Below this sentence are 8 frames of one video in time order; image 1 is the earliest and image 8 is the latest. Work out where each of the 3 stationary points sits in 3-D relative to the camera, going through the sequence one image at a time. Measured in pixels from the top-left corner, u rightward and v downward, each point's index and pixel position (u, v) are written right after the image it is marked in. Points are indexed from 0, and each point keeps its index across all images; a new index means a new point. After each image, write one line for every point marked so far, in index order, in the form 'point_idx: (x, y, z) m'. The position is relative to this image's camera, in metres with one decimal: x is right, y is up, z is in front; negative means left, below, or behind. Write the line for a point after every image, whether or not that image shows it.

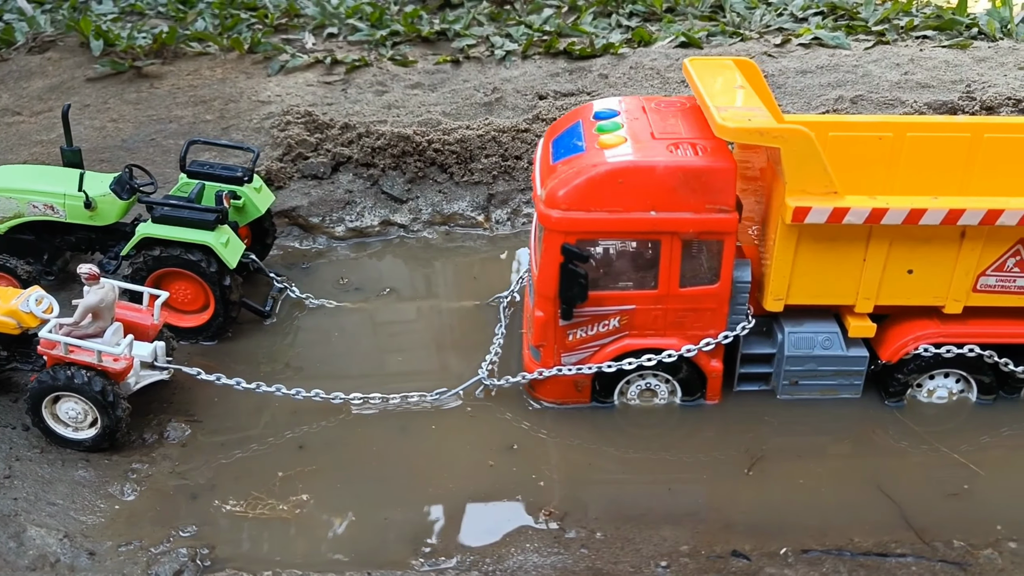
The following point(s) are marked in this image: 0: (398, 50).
0: (-1.1, +2.3, +9.0) m
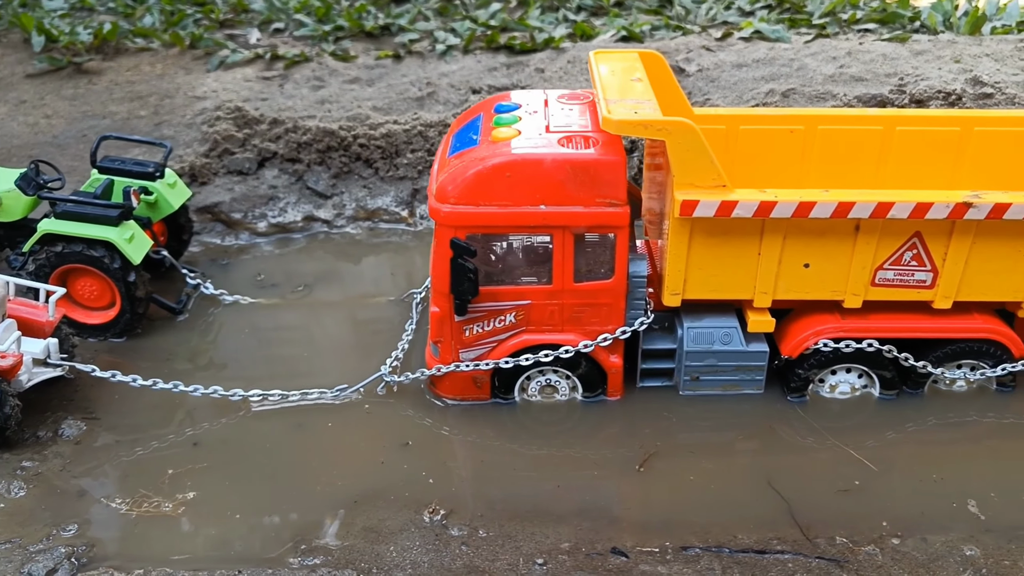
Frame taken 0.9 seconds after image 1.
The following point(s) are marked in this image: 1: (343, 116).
0: (-1.7, +2.4, +9.0) m
1: (-1.3, +1.3, +7.2) m
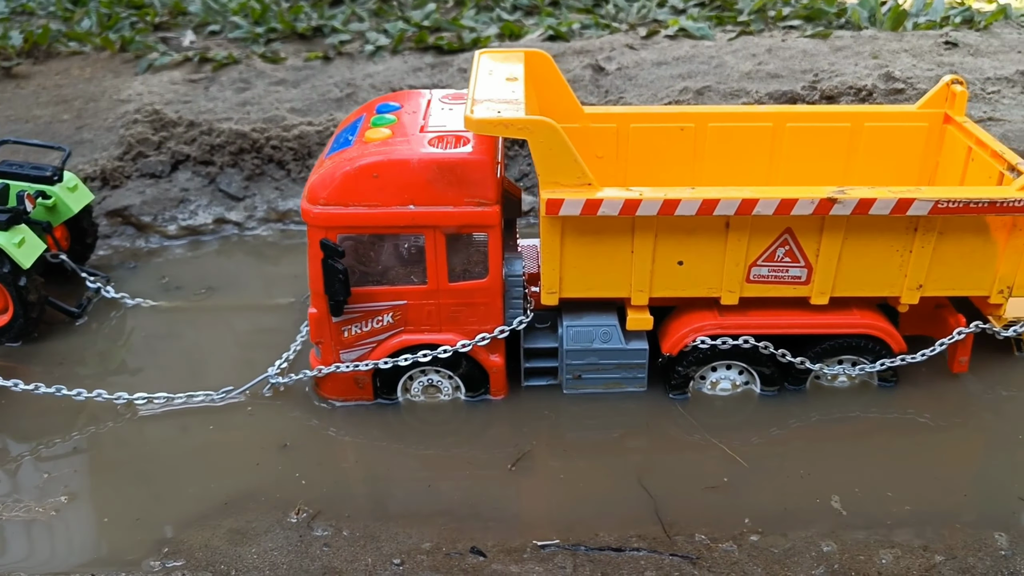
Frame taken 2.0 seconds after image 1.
0: (-2.4, +2.3, +9.0) m
1: (-2.0, +1.3, +7.2) m
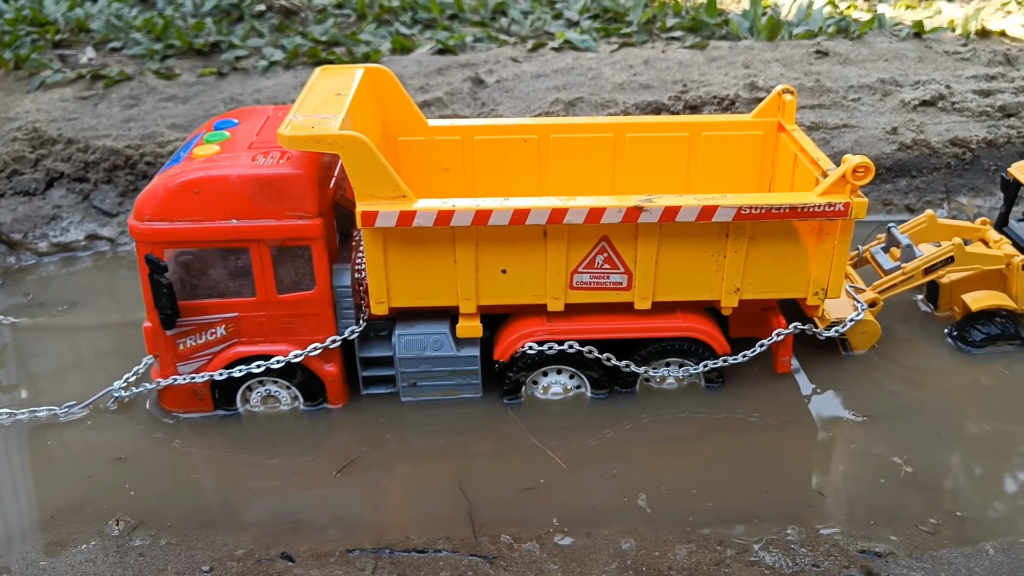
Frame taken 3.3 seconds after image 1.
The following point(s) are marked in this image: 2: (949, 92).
0: (-3.4, +2.2, +9.0) m
1: (-3.0, +1.2, +7.3) m
2: (+3.3, +1.5, +7.0) m
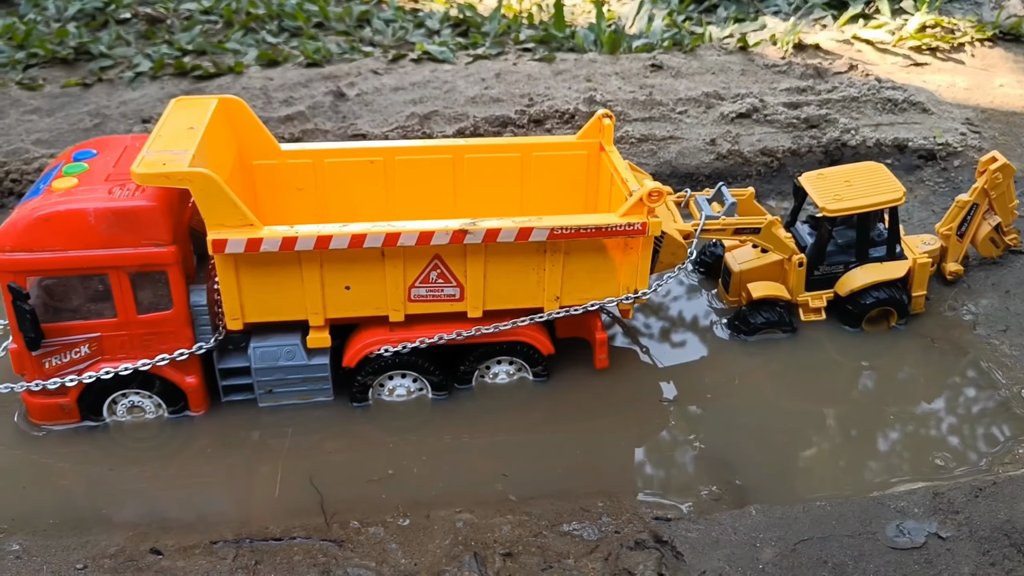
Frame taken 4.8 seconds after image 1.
0: (-4.8, +2.1, +9.1) m
1: (-4.1, +1.1, +7.5) m
2: (+2.1, +1.5, +7.8) m
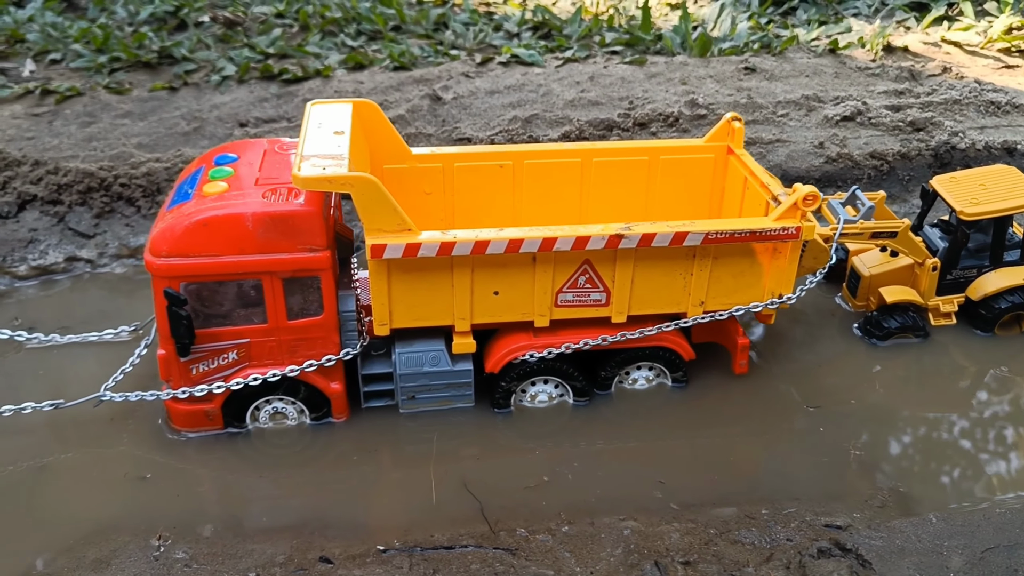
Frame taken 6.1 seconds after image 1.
0: (-3.9, +2.1, +9.1) m
1: (-3.3, +1.1, +7.4) m
2: (+3.0, +1.5, +7.8) m
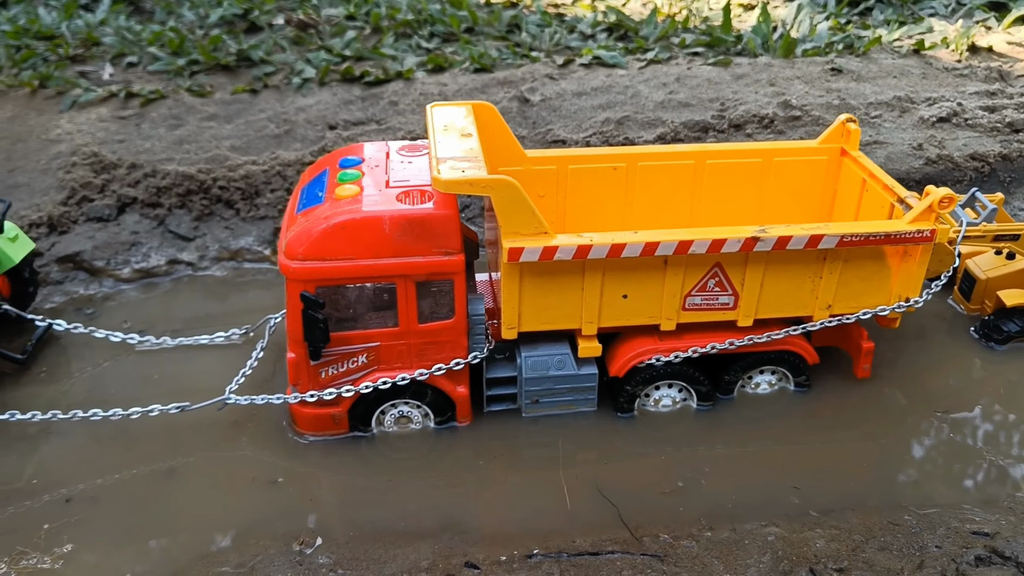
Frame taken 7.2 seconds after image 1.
0: (-3.1, +2.1, +9.1) m
1: (-2.5, +1.1, +7.4) m
2: (+3.7, +1.5, +7.7) m
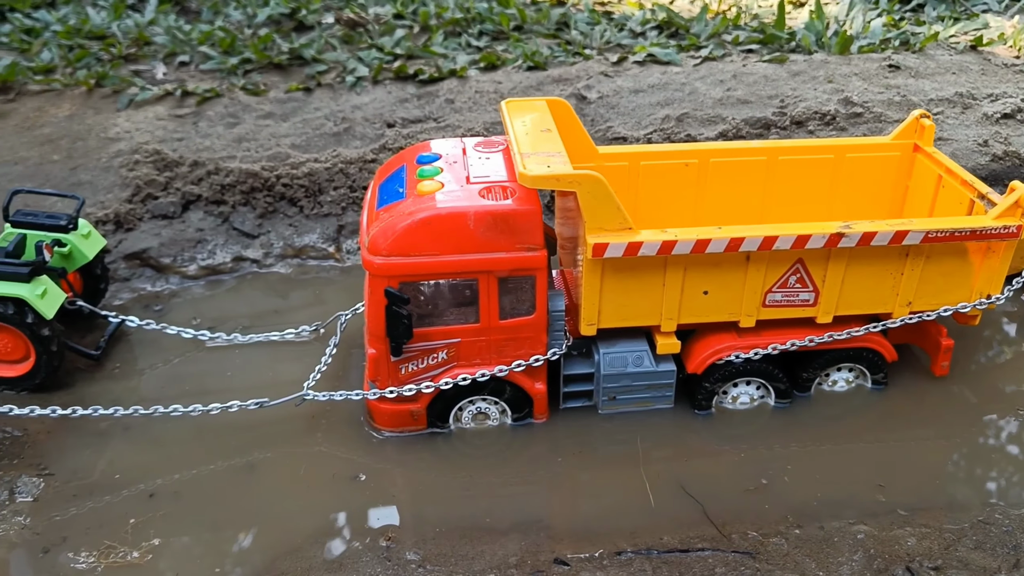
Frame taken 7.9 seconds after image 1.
0: (-2.6, +2.1, +9.2) m
1: (-2.0, +1.1, +7.5) m
2: (+4.2, +1.5, +7.6) m
